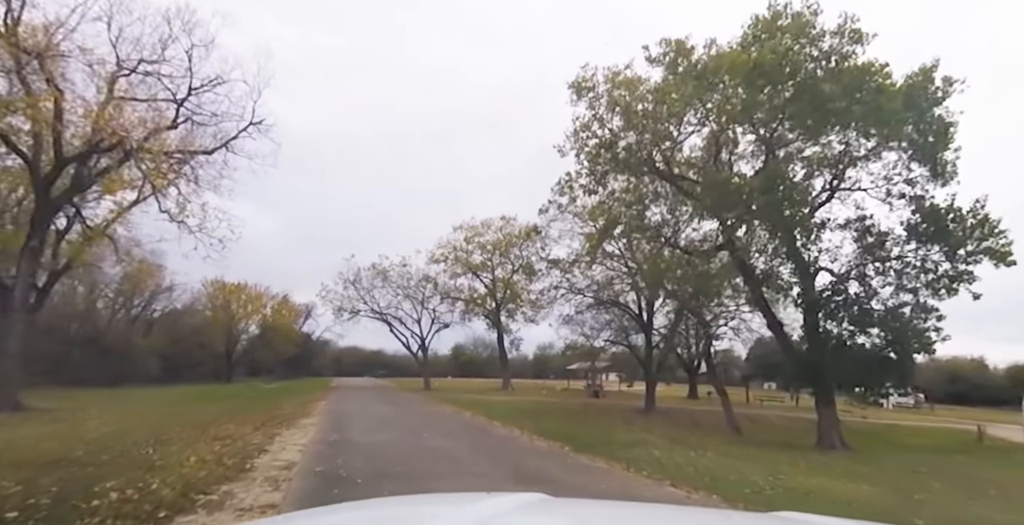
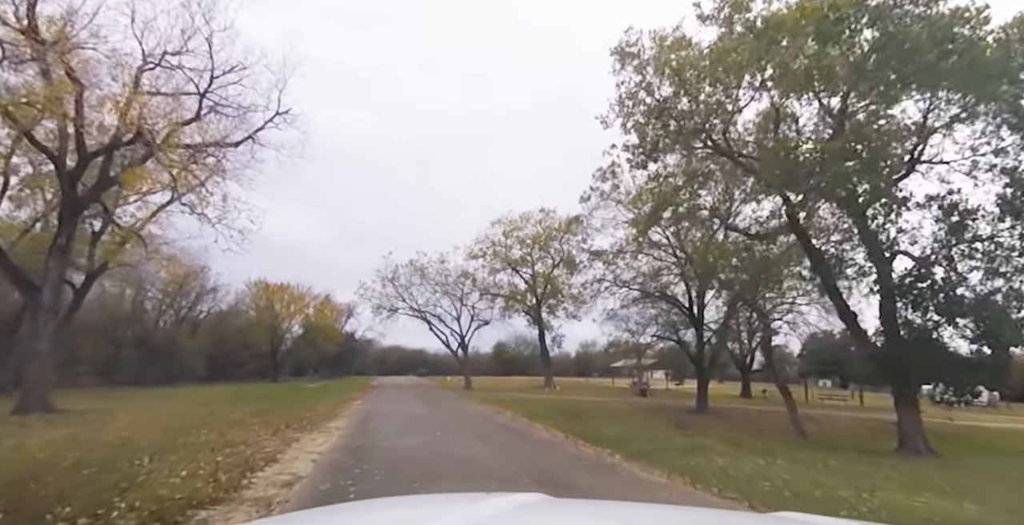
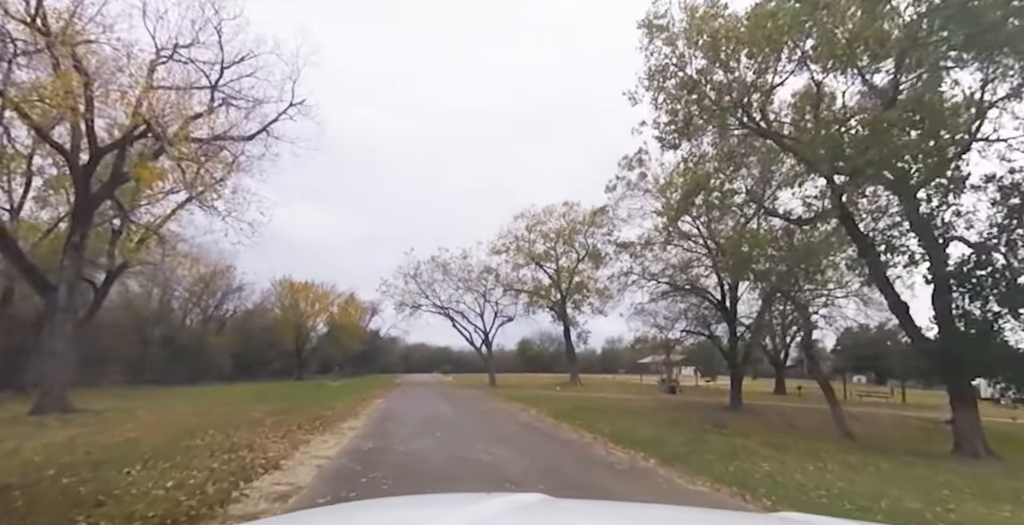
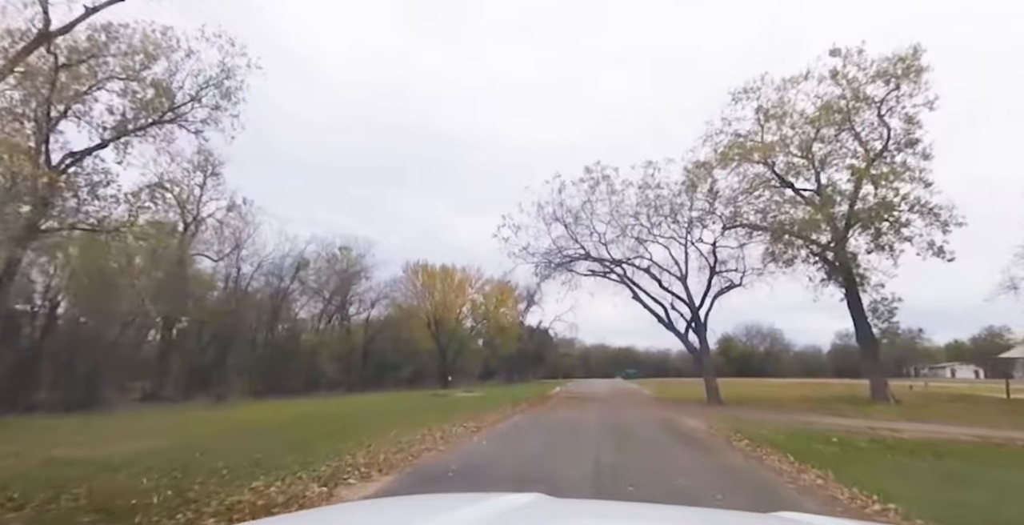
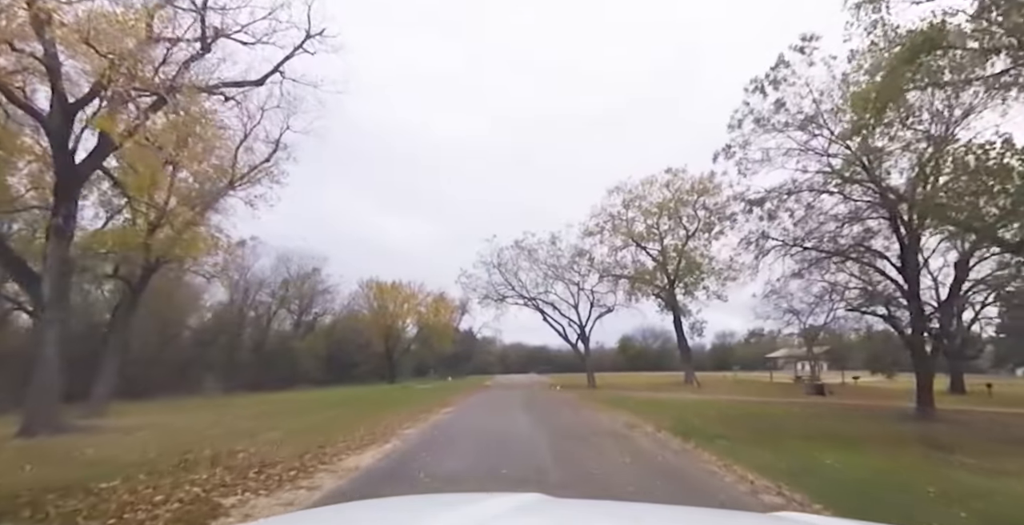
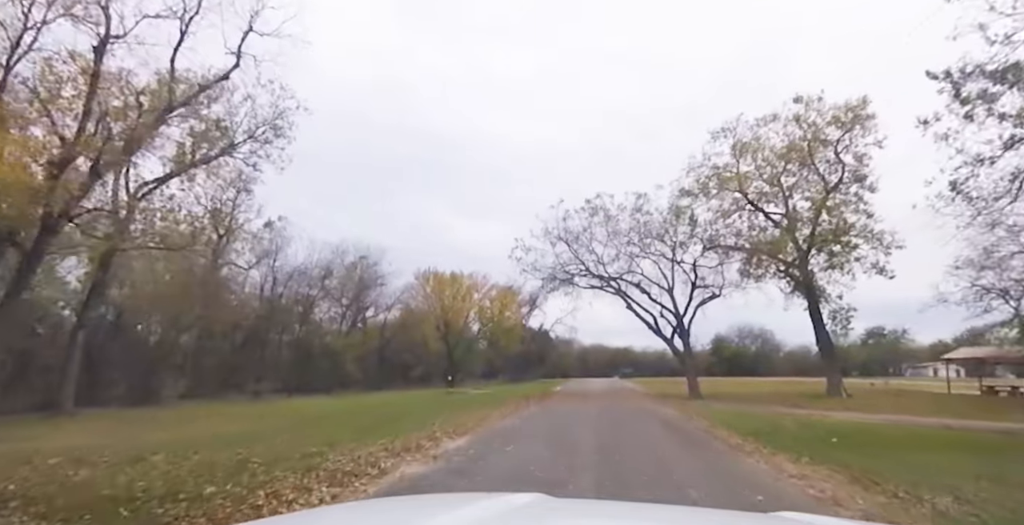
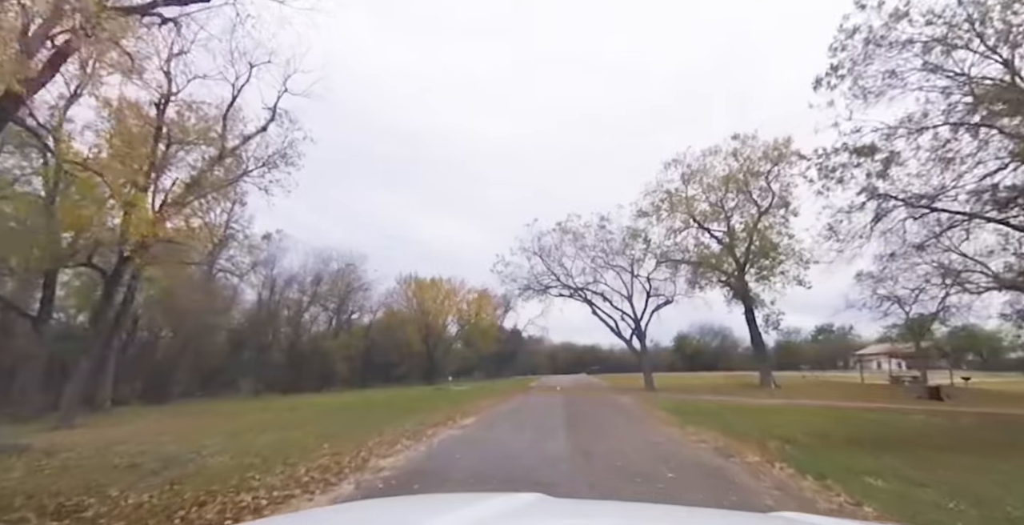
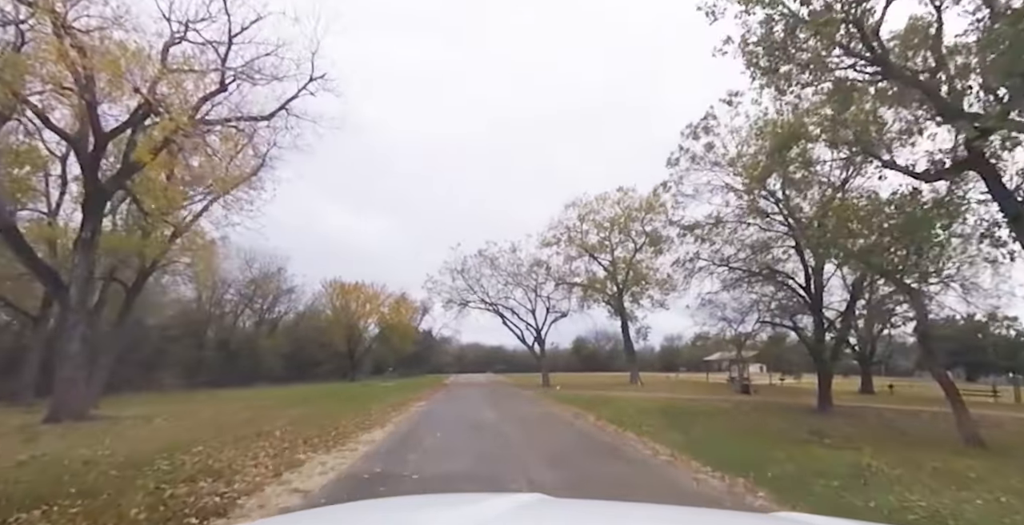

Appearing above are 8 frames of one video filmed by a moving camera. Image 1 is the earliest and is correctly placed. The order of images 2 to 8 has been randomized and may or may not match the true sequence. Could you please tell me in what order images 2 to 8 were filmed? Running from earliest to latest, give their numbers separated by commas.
2, 3, 8, 5, 7, 6, 4
